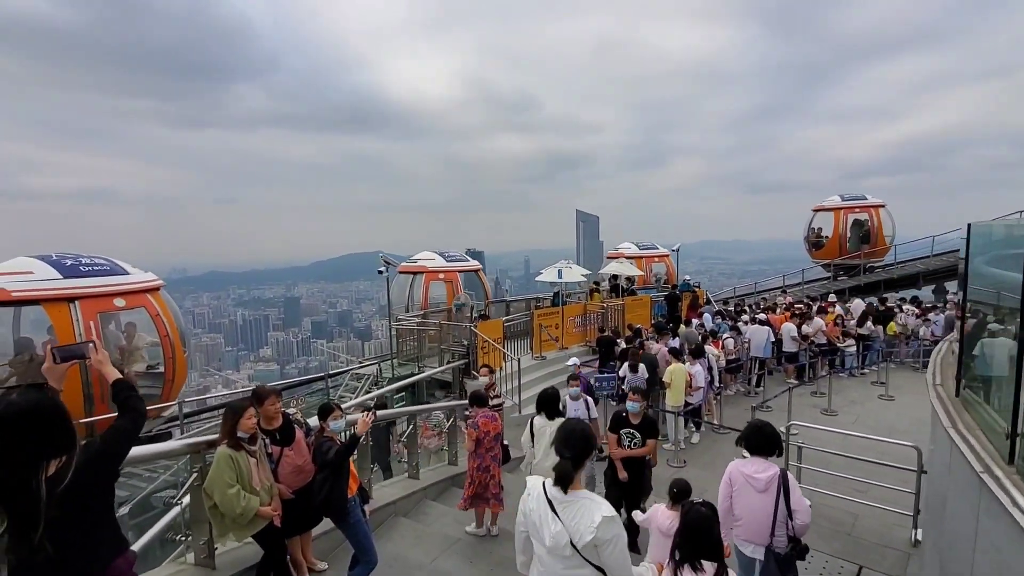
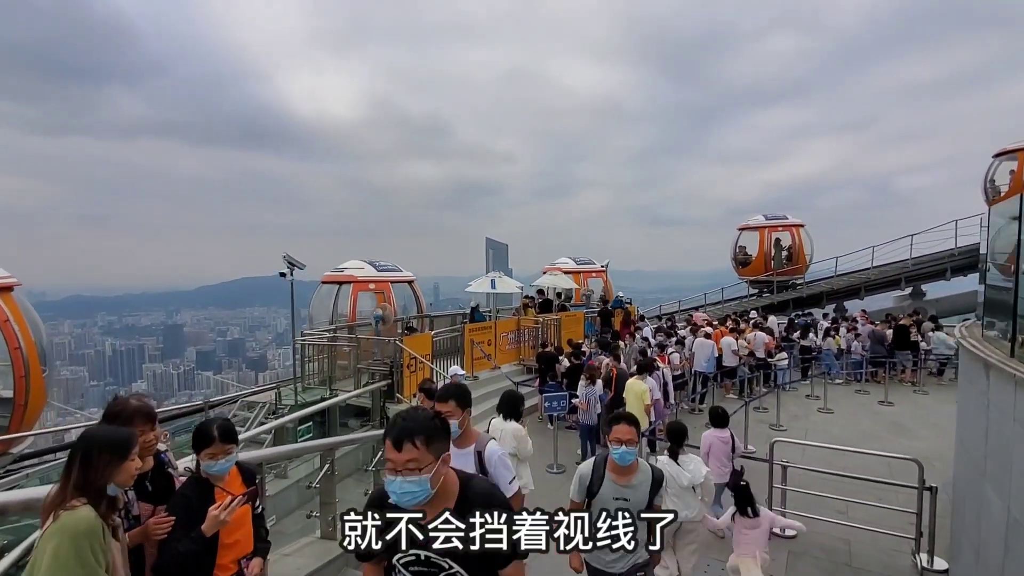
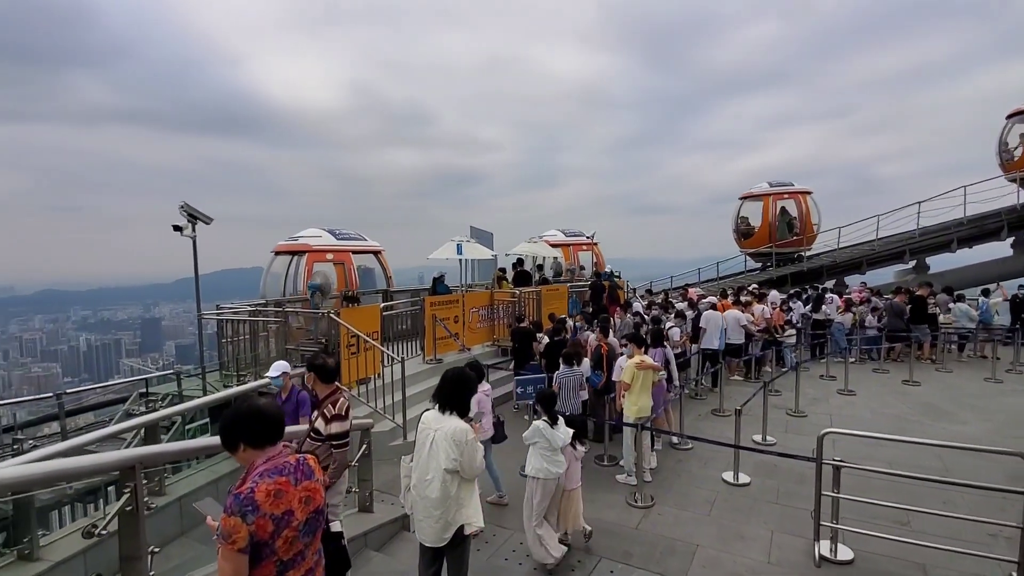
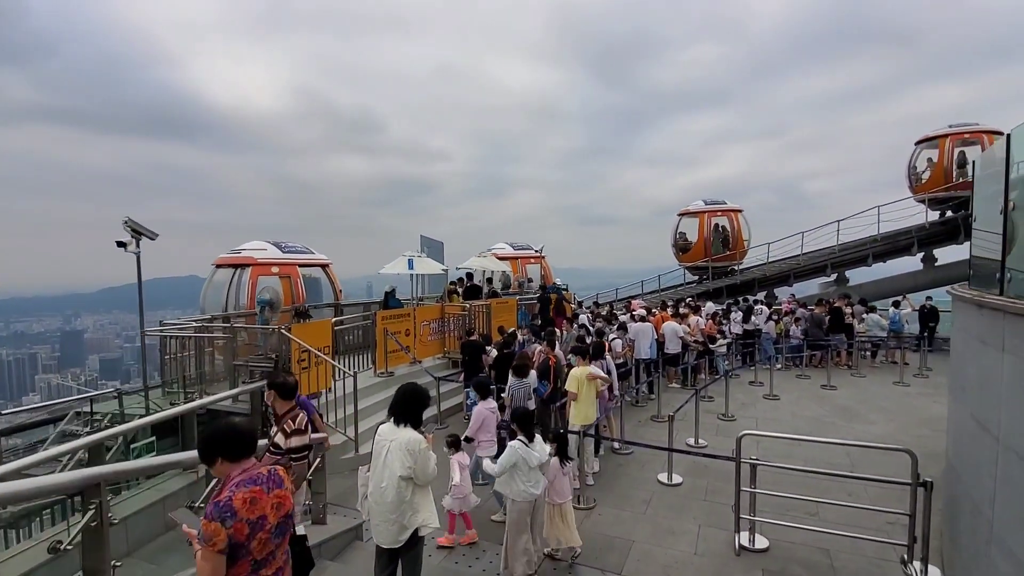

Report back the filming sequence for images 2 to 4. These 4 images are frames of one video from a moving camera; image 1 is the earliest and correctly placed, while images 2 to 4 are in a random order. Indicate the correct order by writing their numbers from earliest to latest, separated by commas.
2, 4, 3
